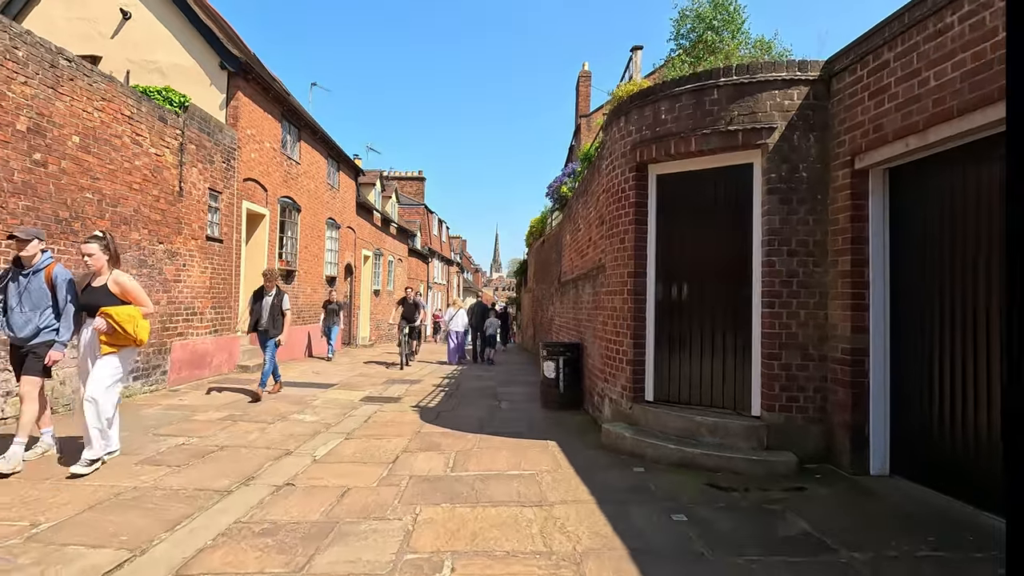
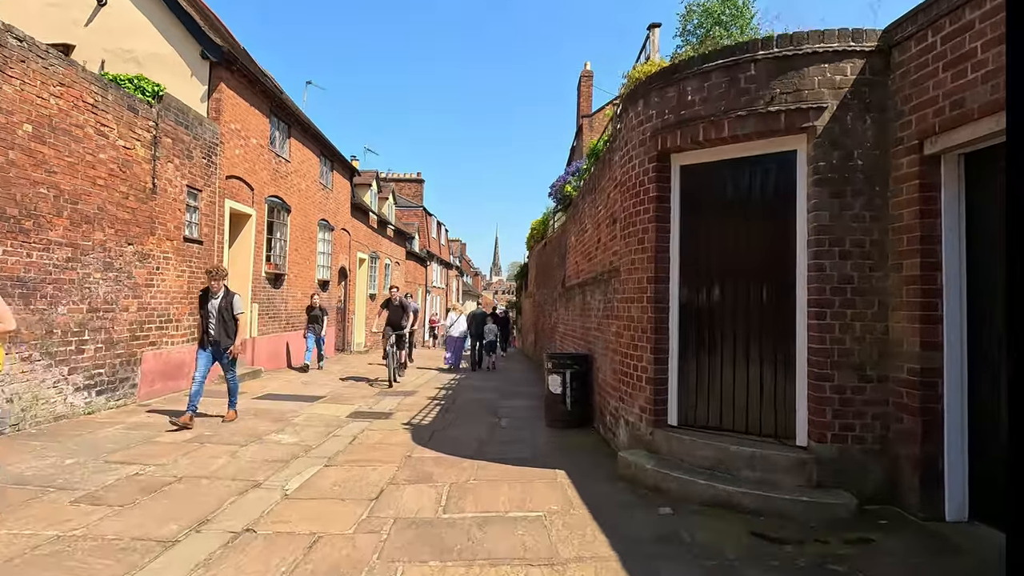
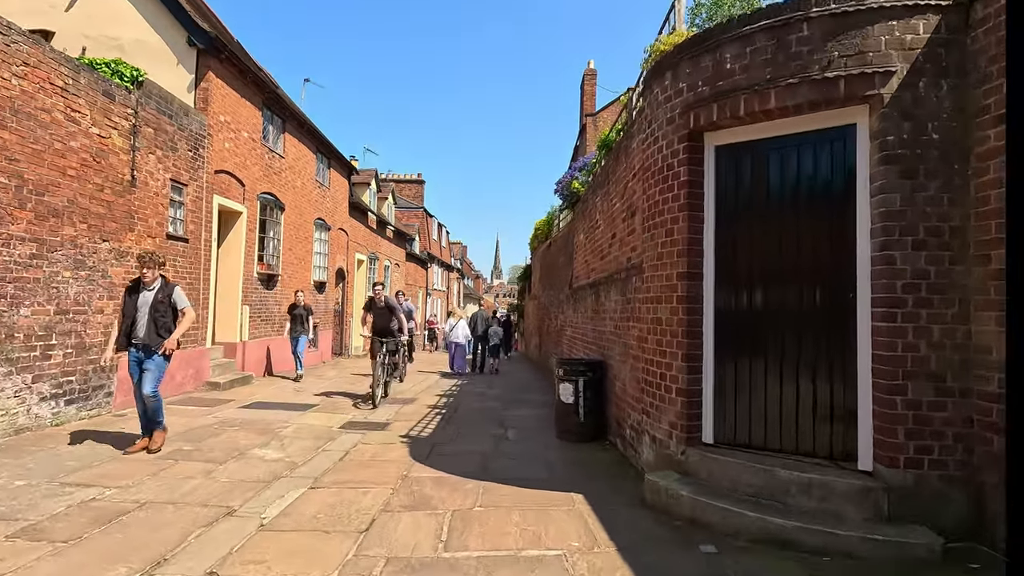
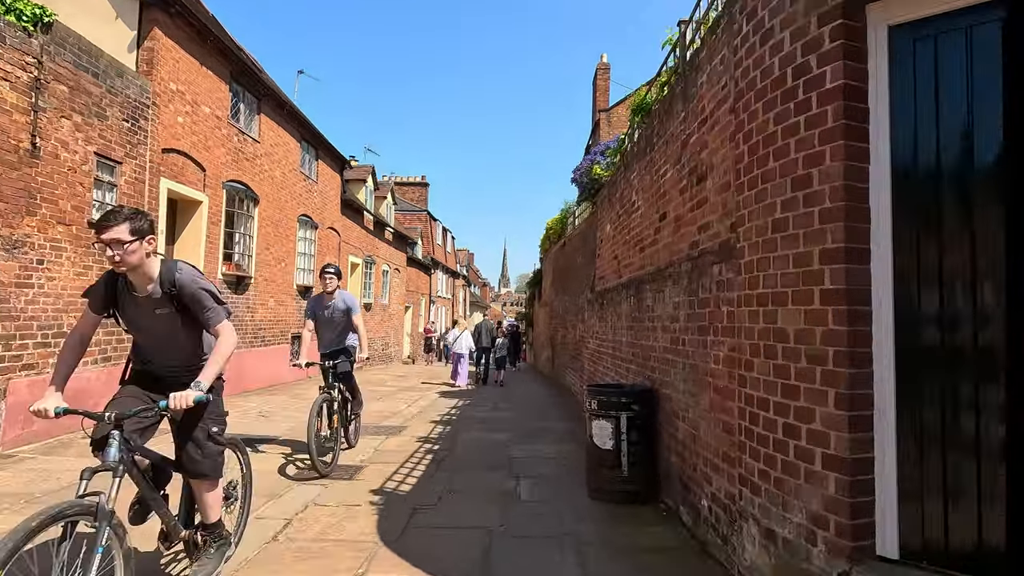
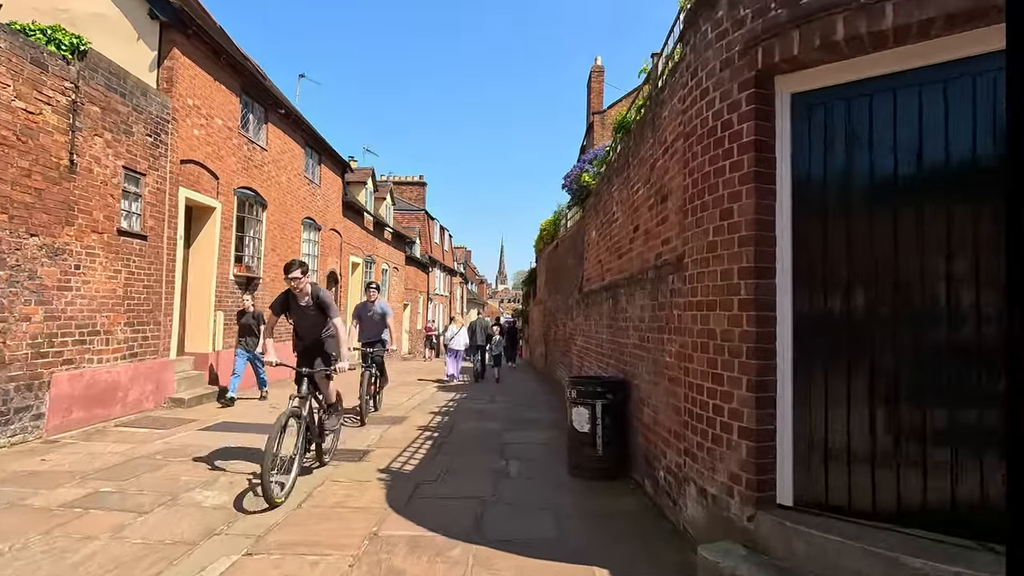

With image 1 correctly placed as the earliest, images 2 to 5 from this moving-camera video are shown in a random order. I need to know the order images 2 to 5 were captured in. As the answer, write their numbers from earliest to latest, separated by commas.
2, 3, 5, 4
